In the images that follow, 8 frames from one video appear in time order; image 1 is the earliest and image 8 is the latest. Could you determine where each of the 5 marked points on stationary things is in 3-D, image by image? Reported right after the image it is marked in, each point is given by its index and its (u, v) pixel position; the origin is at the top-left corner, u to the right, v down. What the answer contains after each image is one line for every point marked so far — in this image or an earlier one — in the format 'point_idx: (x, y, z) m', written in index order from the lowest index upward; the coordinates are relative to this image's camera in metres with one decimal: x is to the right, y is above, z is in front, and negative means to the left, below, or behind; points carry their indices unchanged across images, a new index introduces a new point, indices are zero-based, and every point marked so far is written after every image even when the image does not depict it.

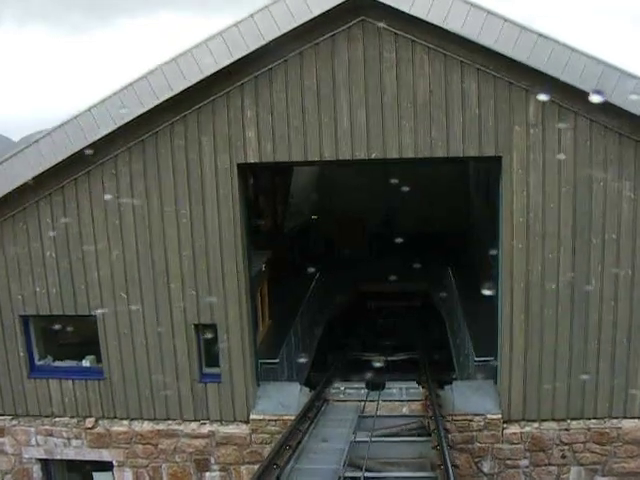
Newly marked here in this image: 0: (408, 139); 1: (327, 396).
0: (+1.0, +1.2, +8.3) m
1: (+0.1, -2.0, +9.3) m
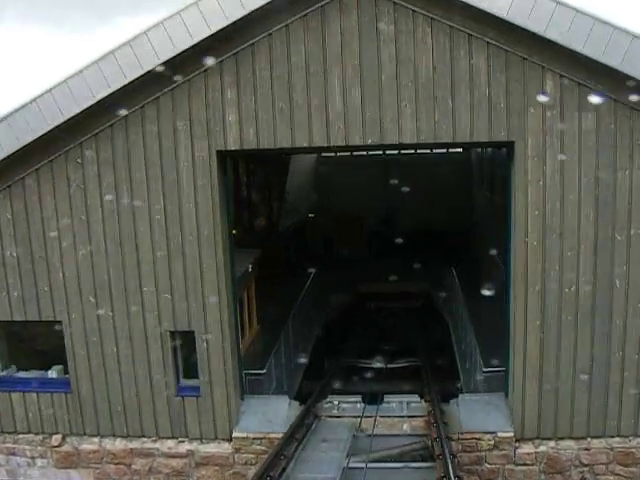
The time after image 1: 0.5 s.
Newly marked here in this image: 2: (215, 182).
0: (+0.9, +1.2, +7.3) m
1: (0.0, -2.0, +8.4) m
2: (-1.1, +0.6, +7.7) m
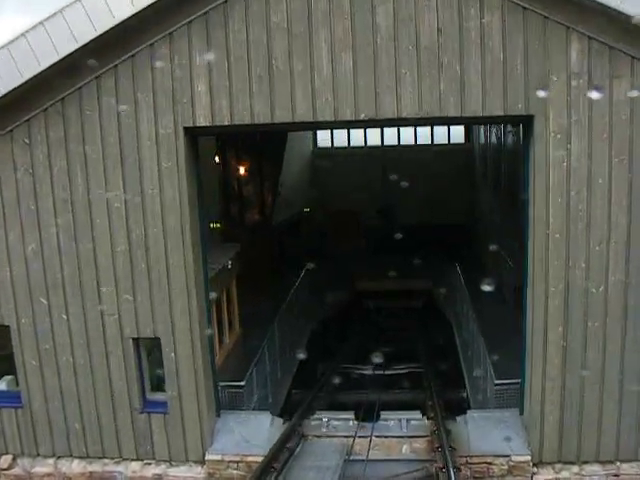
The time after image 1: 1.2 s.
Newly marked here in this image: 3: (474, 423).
0: (+0.8, +1.3, +6.2) m
1: (-0.1, -1.9, +7.3) m
2: (-1.3, +0.7, +6.6) m
3: (+1.5, -1.8, +7.2) m
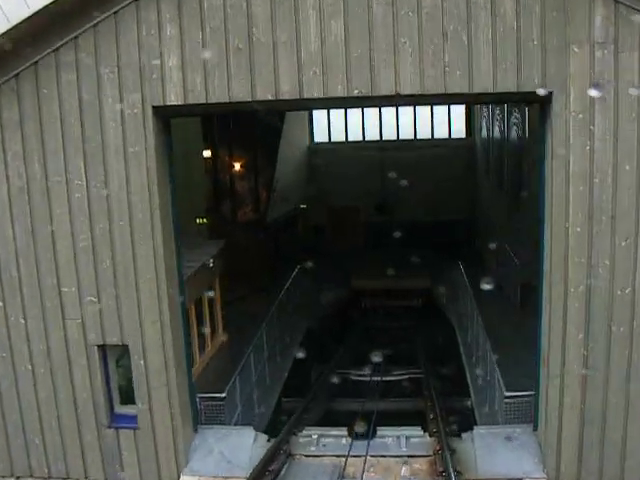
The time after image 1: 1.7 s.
0: (+0.7, +1.3, +5.4) m
1: (-0.2, -1.9, +6.5) m
2: (-1.4, +0.7, +5.8) m
3: (+1.4, -1.8, +6.4) m
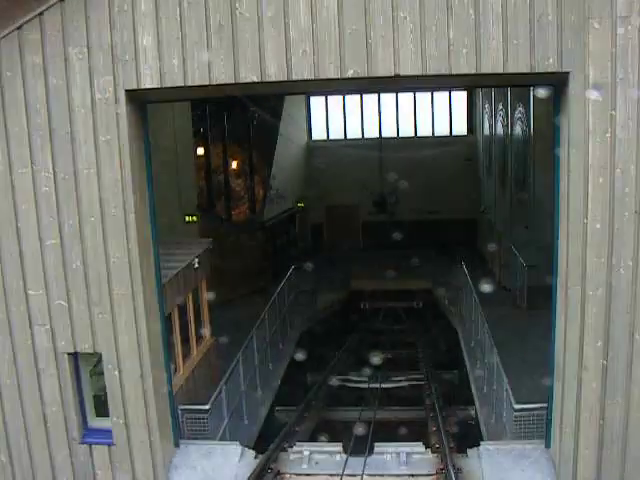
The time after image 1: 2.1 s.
0: (+0.6, +1.3, +4.9) m
1: (-0.3, -1.9, +5.9) m
2: (-1.4, +0.8, +5.3) m
3: (+1.4, -1.7, +5.8) m
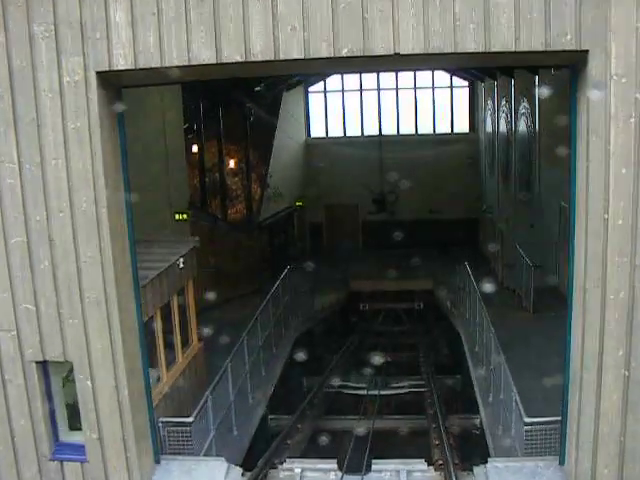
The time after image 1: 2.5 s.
0: (+0.6, +1.3, +4.4) m
1: (-0.4, -1.8, +5.4) m
2: (-1.5, +0.8, +4.8) m
3: (+1.3, -1.7, +5.3) m
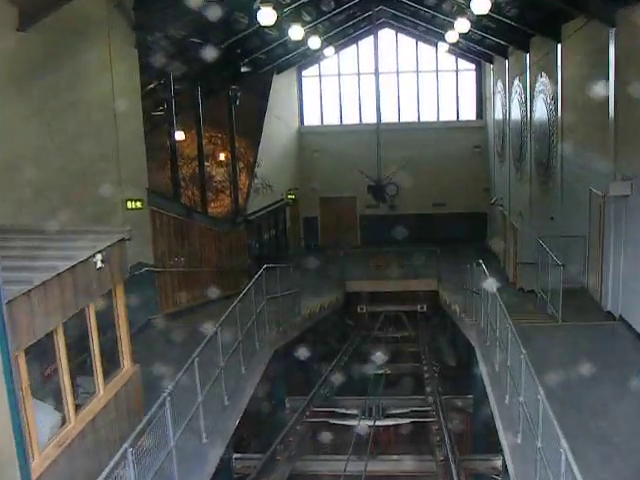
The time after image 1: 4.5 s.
0: (+0.3, +1.4, +2.6) m
1: (-0.6, -1.8, +3.6) m
2: (-1.7, +0.8, +3.0) m
3: (+1.1, -1.7, +3.5) m
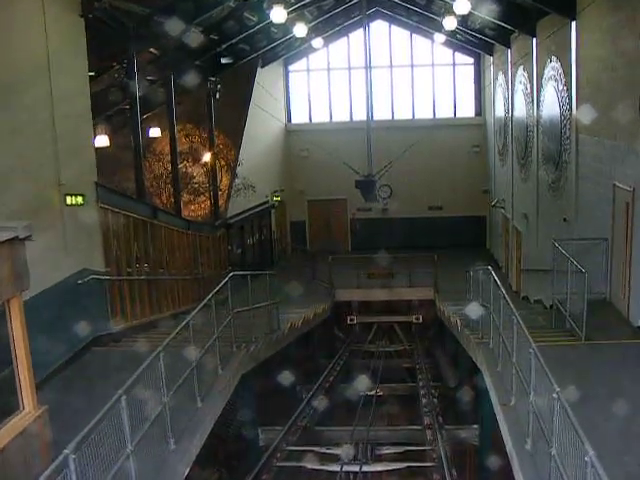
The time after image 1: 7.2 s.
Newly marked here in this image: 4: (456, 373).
0: (+0.2, +1.4, +1.2) m
1: (-0.8, -1.7, +2.2) m
2: (-1.9, +0.9, +1.6) m
3: (+0.9, -1.6, +2.1) m
4: (+2.5, -2.5, +13.5) m
